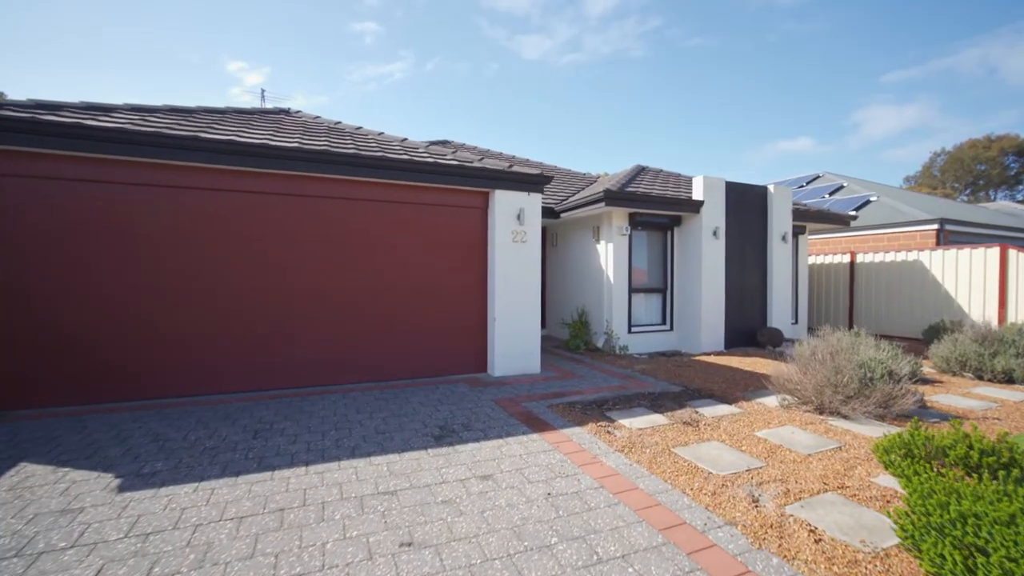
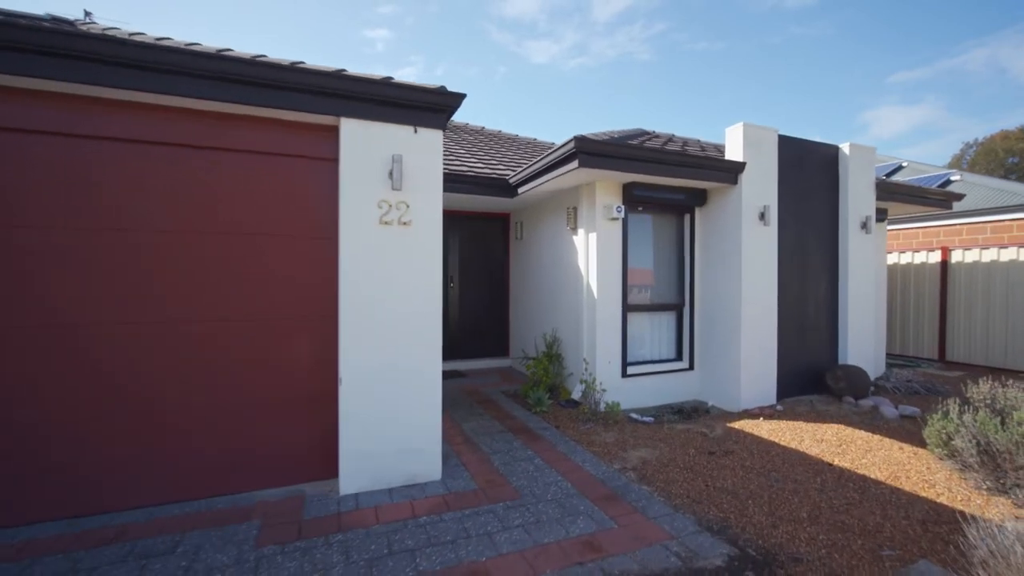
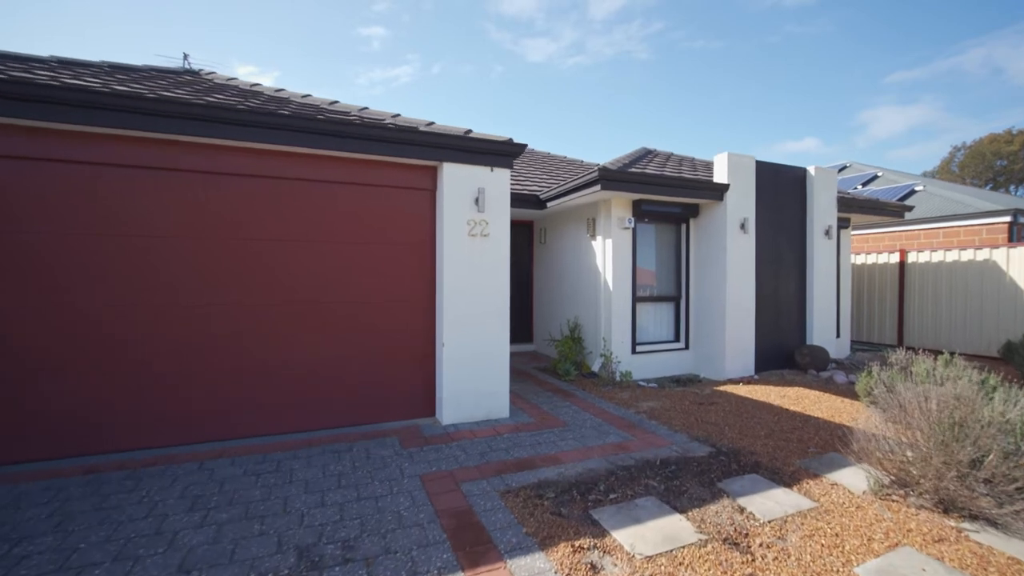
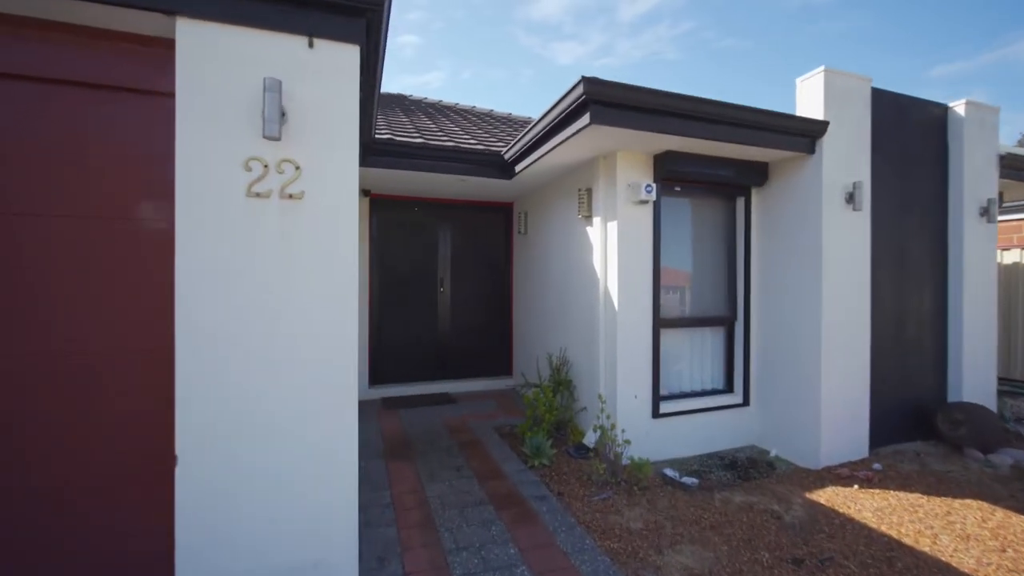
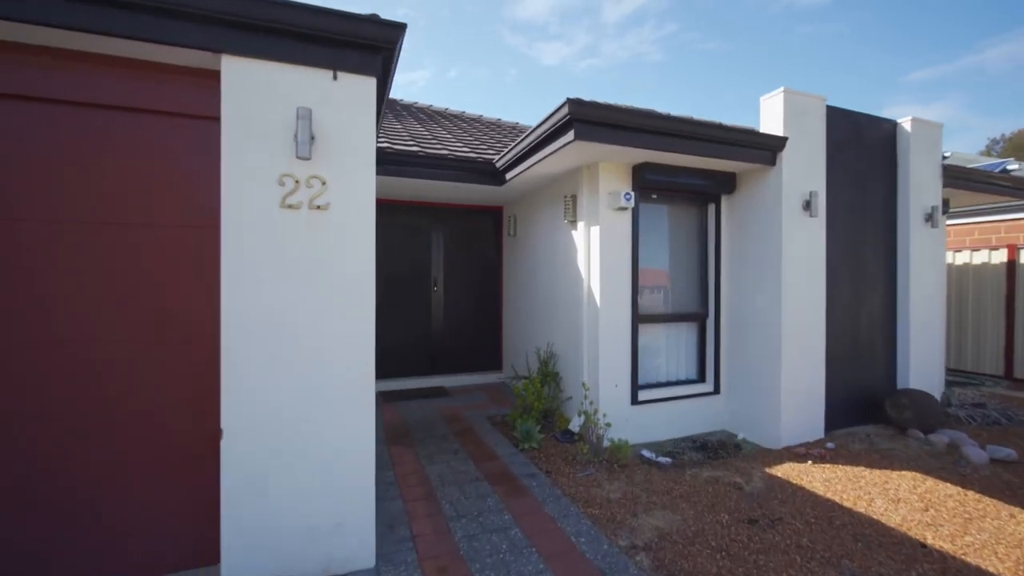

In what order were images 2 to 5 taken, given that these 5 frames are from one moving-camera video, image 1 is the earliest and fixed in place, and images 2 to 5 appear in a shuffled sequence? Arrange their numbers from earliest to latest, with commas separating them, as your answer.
3, 2, 5, 4
